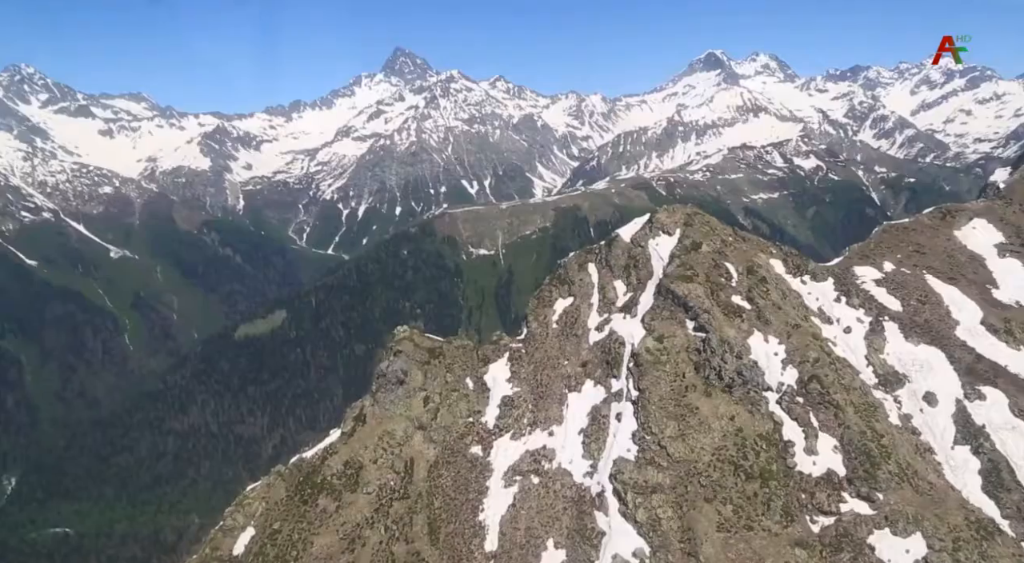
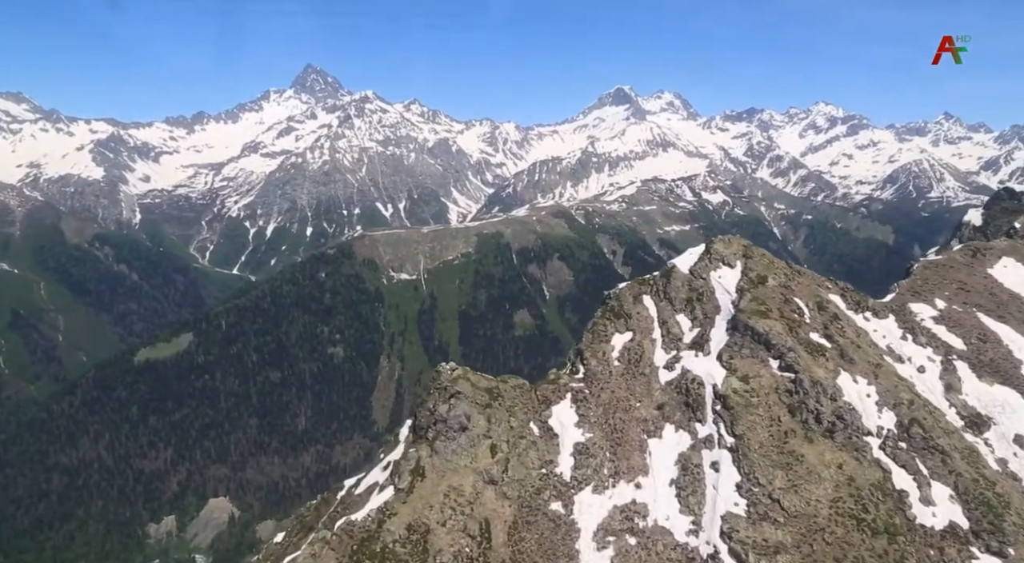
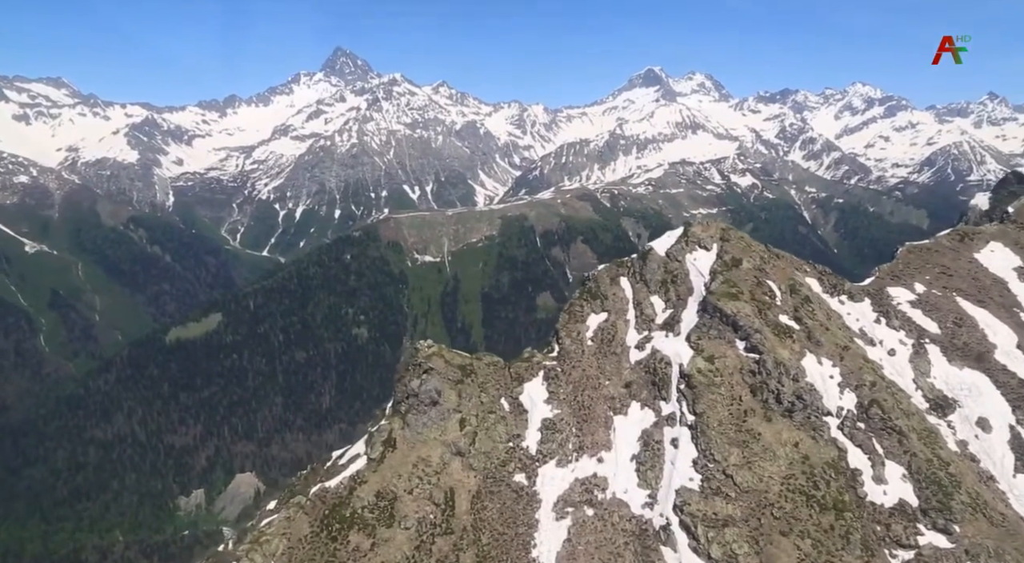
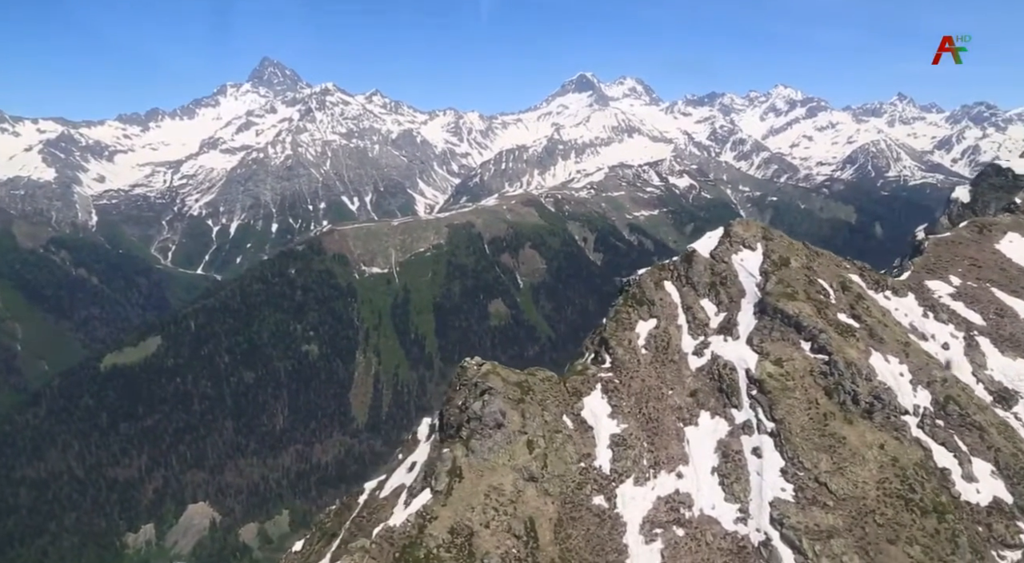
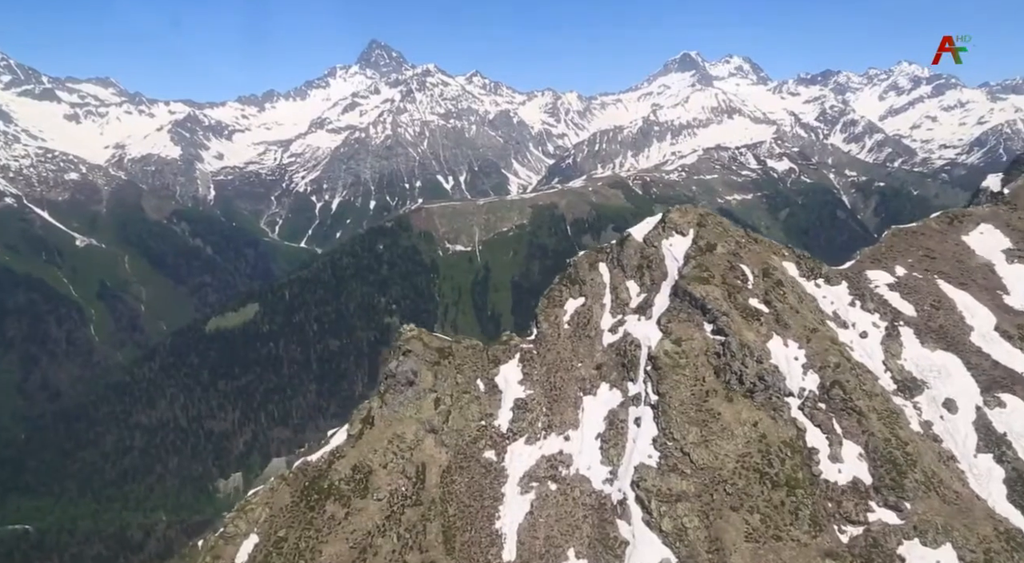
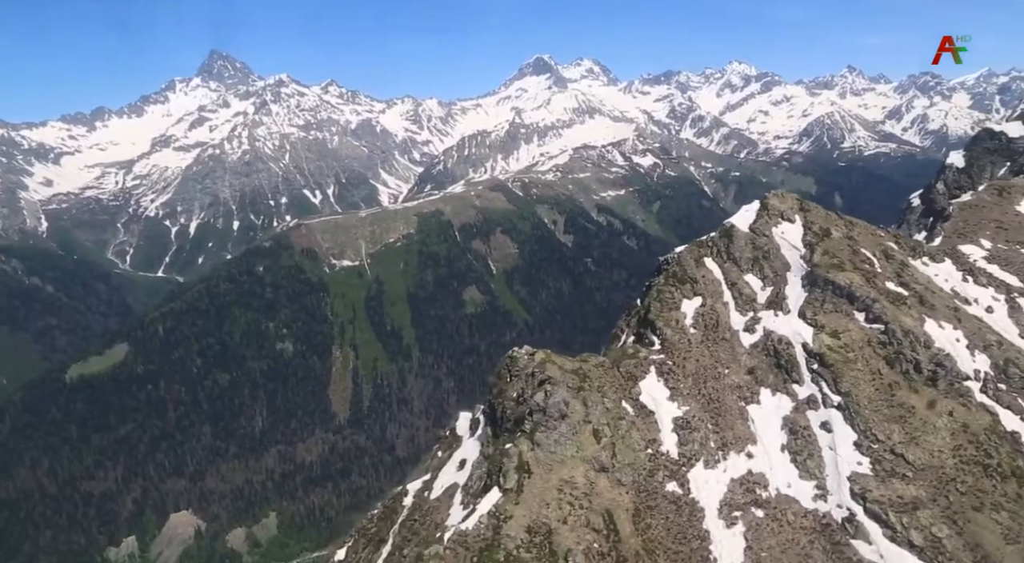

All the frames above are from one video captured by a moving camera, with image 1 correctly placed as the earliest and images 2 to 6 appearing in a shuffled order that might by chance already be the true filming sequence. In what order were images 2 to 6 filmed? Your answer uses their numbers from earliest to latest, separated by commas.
5, 3, 2, 4, 6
